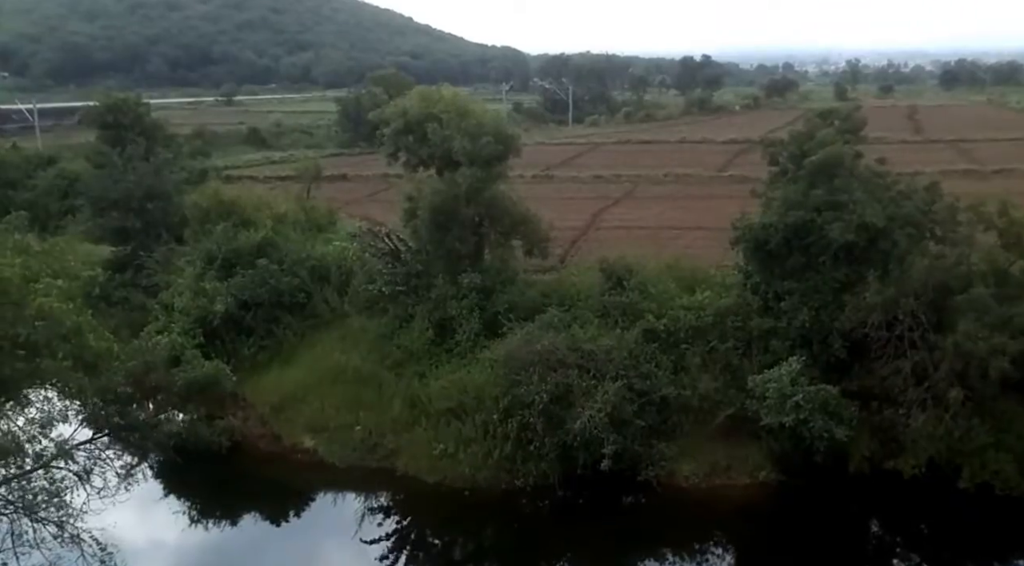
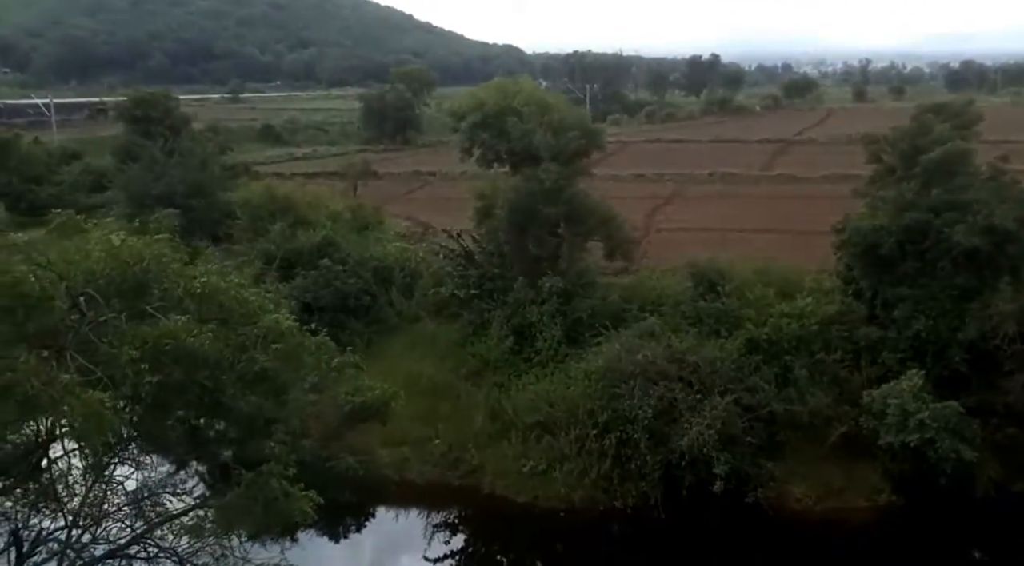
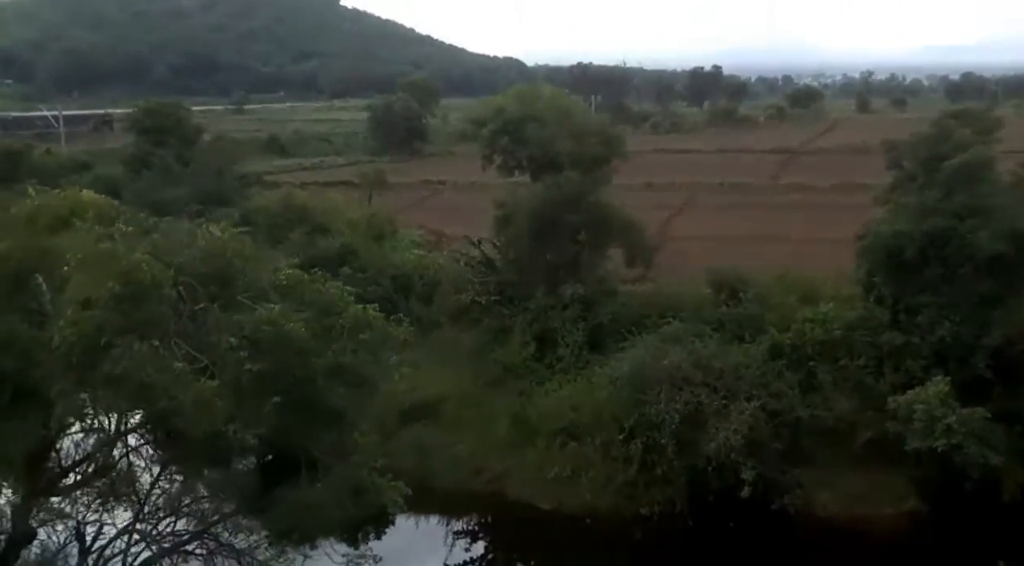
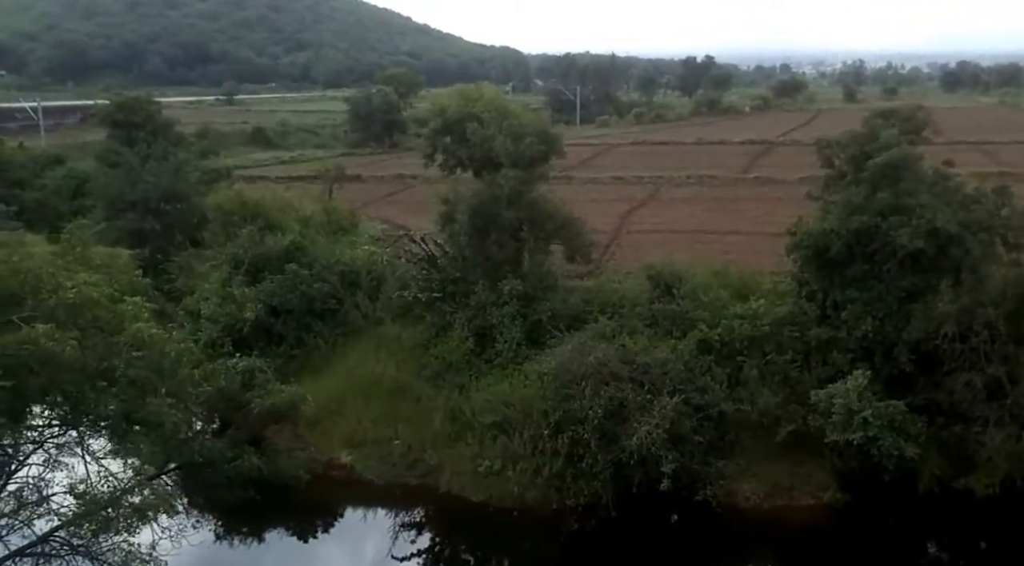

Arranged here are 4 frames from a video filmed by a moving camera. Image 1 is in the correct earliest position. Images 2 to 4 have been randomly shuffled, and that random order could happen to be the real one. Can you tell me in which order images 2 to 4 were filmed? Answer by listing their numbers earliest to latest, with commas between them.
4, 2, 3
